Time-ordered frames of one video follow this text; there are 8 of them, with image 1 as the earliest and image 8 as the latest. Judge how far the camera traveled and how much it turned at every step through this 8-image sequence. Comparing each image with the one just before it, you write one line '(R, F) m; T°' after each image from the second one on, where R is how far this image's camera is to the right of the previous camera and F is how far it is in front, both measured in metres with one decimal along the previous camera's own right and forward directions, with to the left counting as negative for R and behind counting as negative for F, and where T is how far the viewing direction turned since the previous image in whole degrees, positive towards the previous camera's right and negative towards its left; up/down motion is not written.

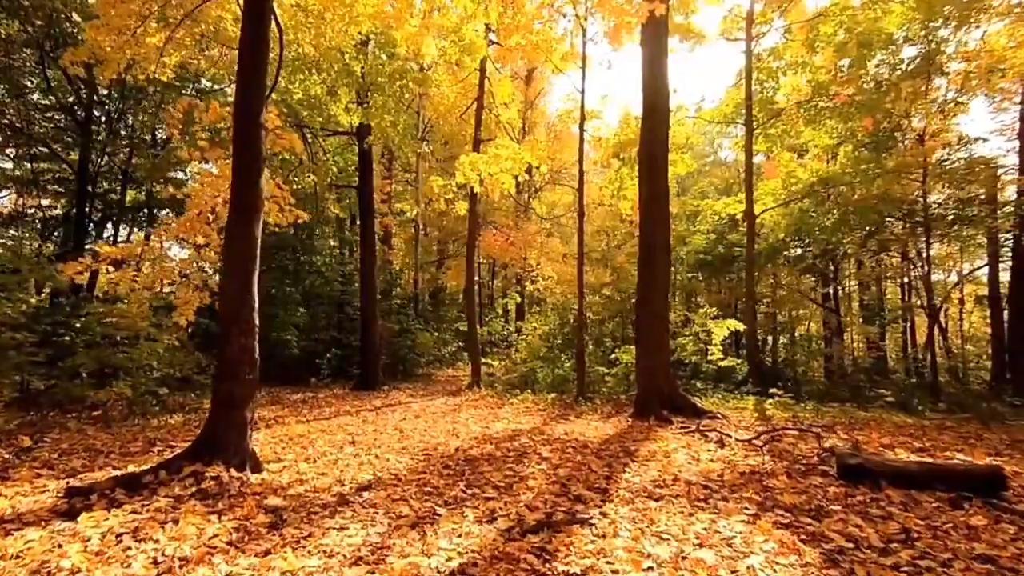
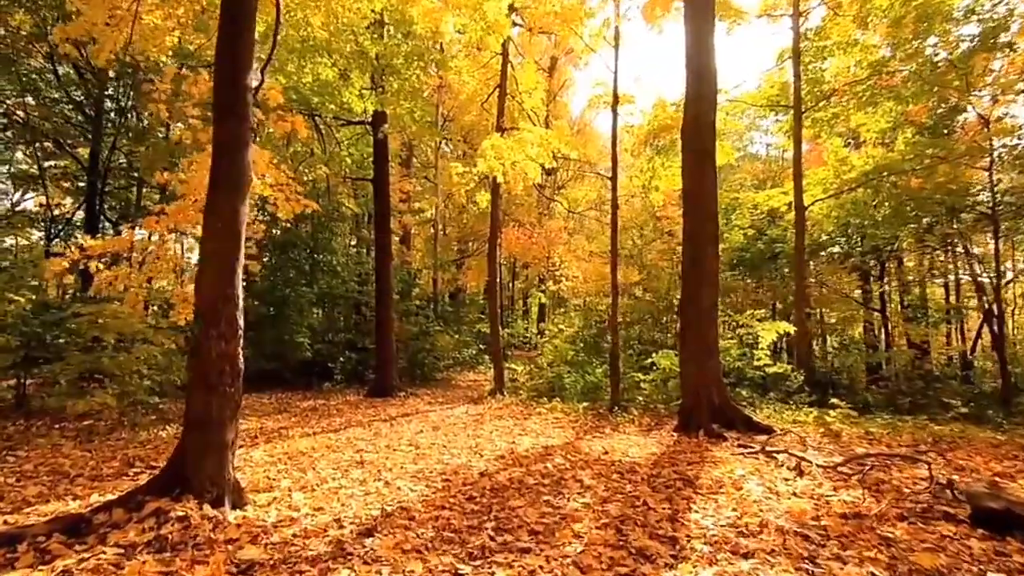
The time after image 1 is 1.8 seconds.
(-0.1, +0.9) m; -2°
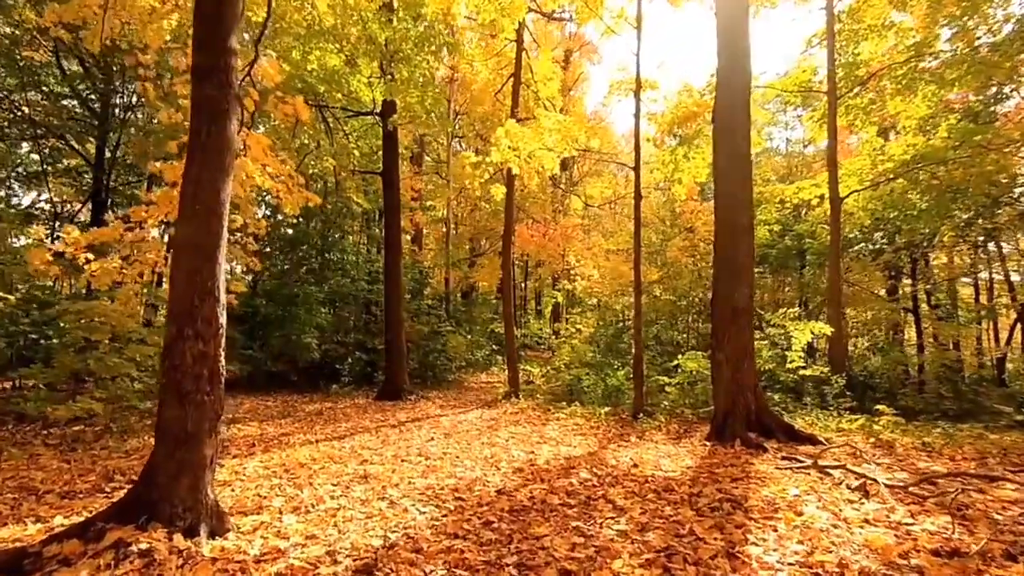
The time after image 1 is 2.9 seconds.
(-0.1, +0.6) m; -1°
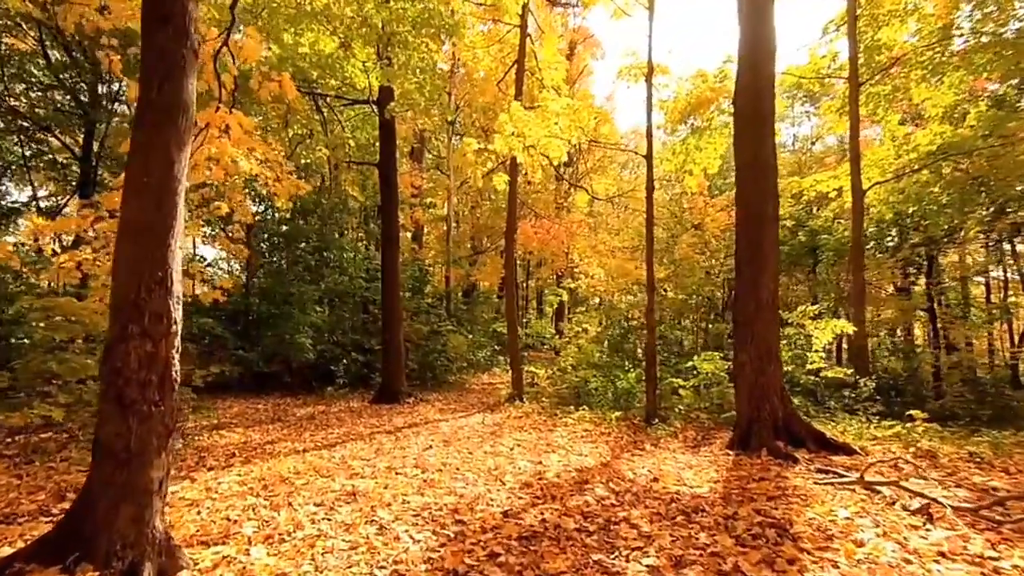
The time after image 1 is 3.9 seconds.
(-0.1, +0.6) m; 0°
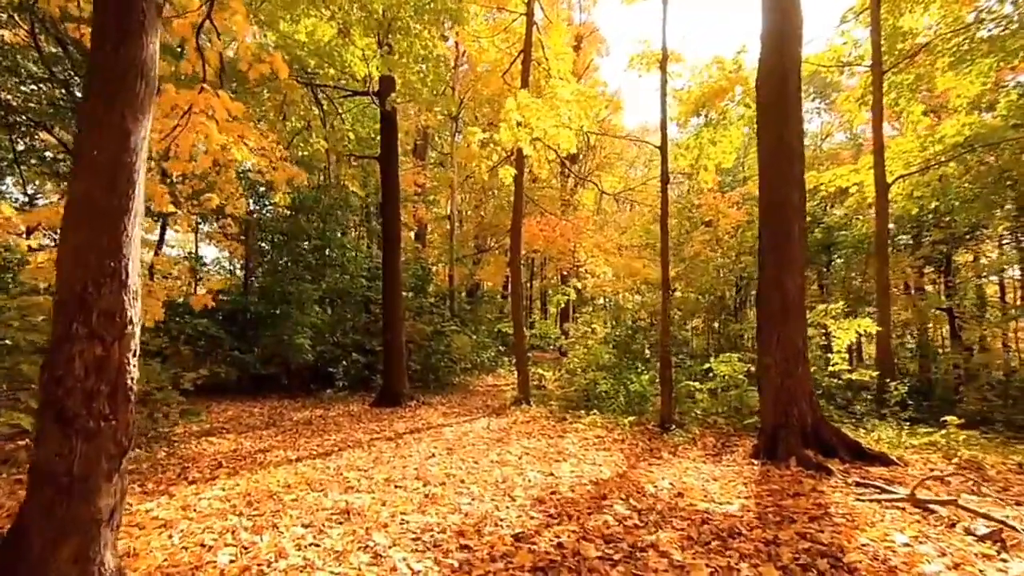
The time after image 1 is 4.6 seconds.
(-0.1, +0.5) m; 0°
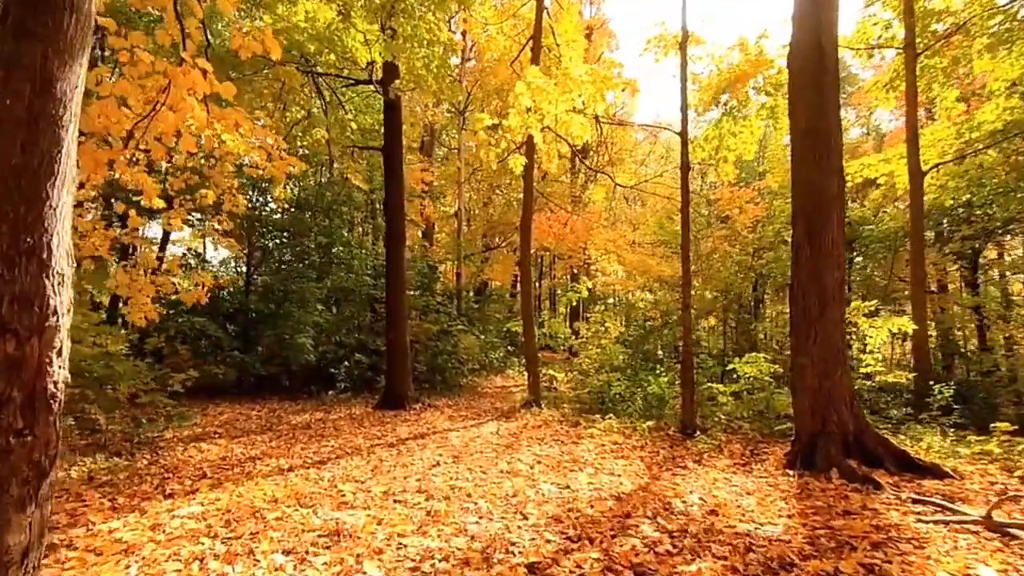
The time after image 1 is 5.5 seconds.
(0.0, +0.5) m; -1°
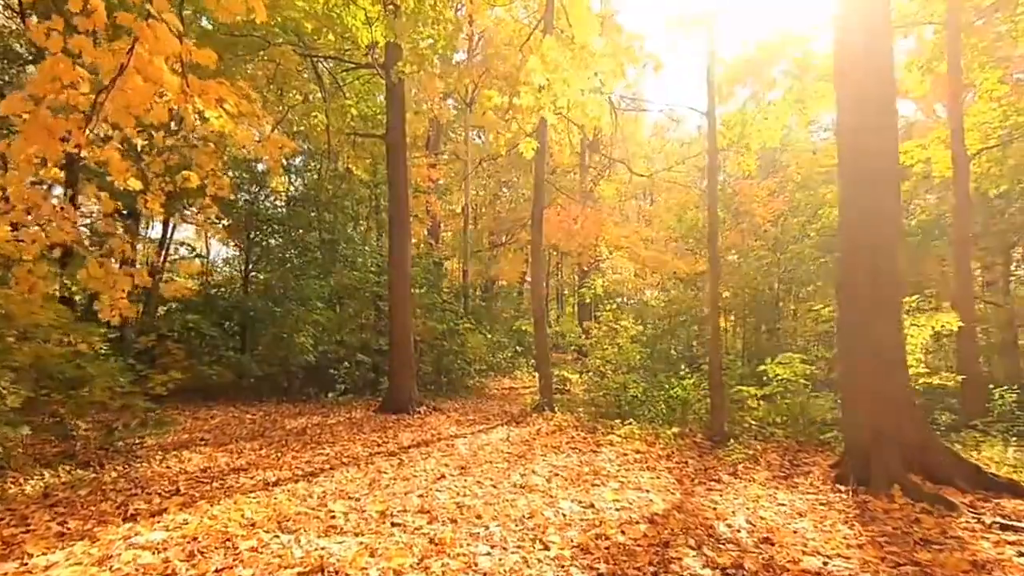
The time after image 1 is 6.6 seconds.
(-0.1, +0.6) m; -1°
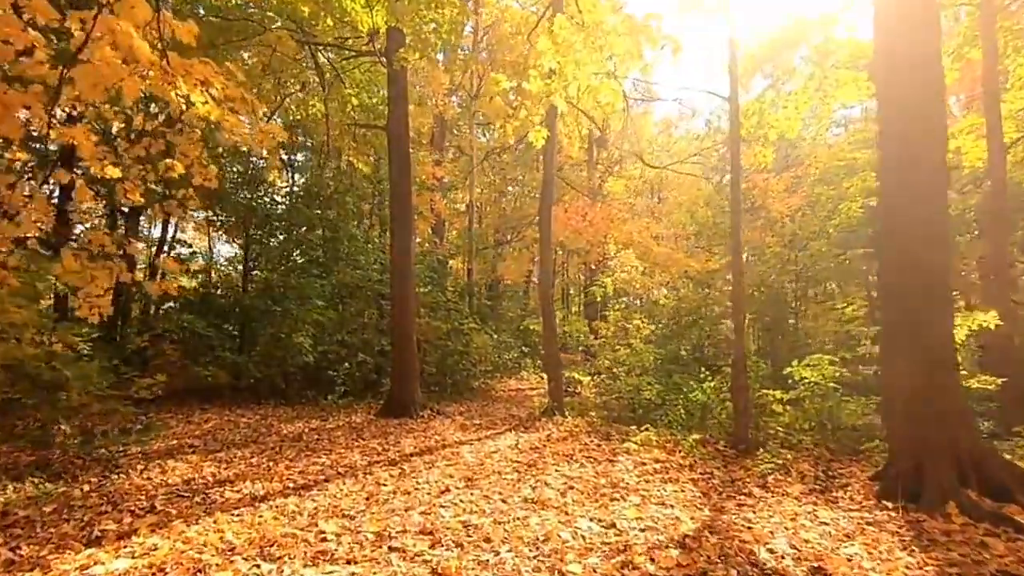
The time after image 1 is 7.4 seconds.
(-0.1, +0.5) m; 0°
